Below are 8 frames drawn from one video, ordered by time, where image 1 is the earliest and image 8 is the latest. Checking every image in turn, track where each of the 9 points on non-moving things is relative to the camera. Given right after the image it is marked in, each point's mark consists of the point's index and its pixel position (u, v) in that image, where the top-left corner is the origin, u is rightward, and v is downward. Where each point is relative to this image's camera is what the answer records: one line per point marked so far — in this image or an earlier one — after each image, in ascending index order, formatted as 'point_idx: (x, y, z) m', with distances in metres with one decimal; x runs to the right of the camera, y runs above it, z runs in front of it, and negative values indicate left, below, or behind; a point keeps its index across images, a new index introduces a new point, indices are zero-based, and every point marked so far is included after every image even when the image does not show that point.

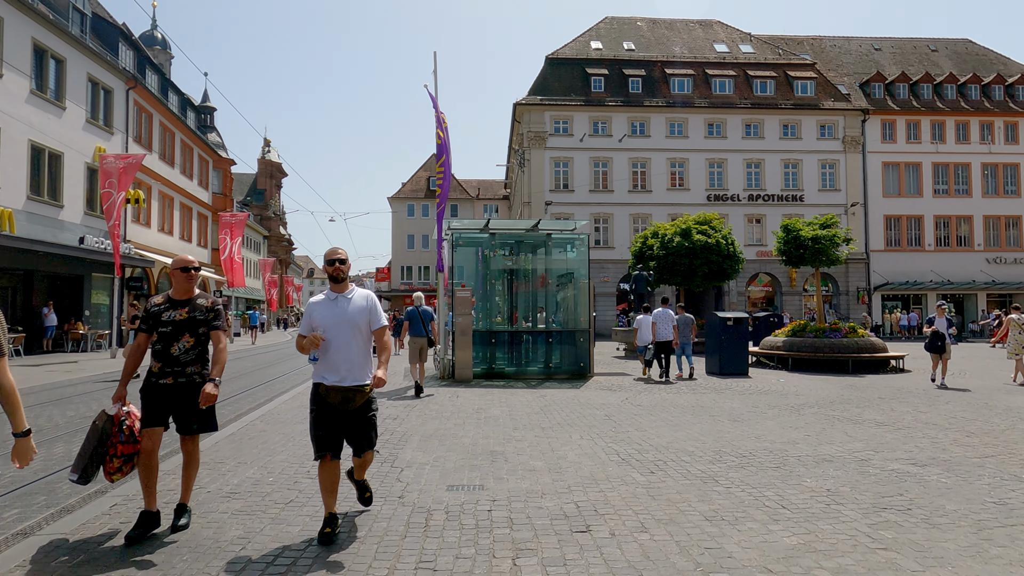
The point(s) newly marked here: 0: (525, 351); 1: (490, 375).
0: (+0.3, -1.5, +15.6) m
1: (-0.5, -2.1, +15.5) m
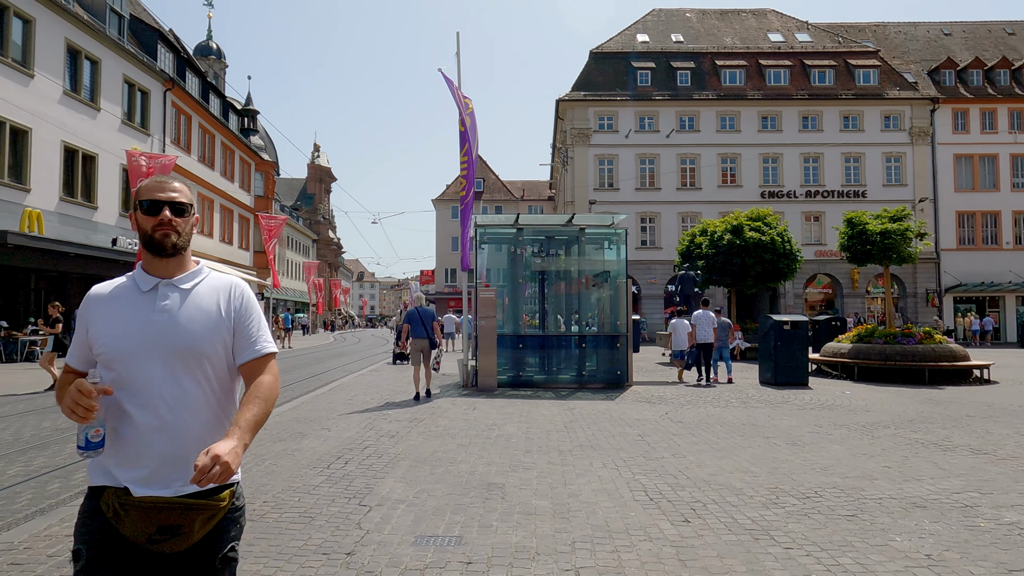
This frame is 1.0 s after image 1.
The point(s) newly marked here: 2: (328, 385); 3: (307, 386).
0: (+0.9, -1.5, +14.3) m
1: (+0.1, -2.1, +14.2) m
2: (-4.0, -2.1, +14.2) m
3: (-4.4, -2.1, +14.0) m
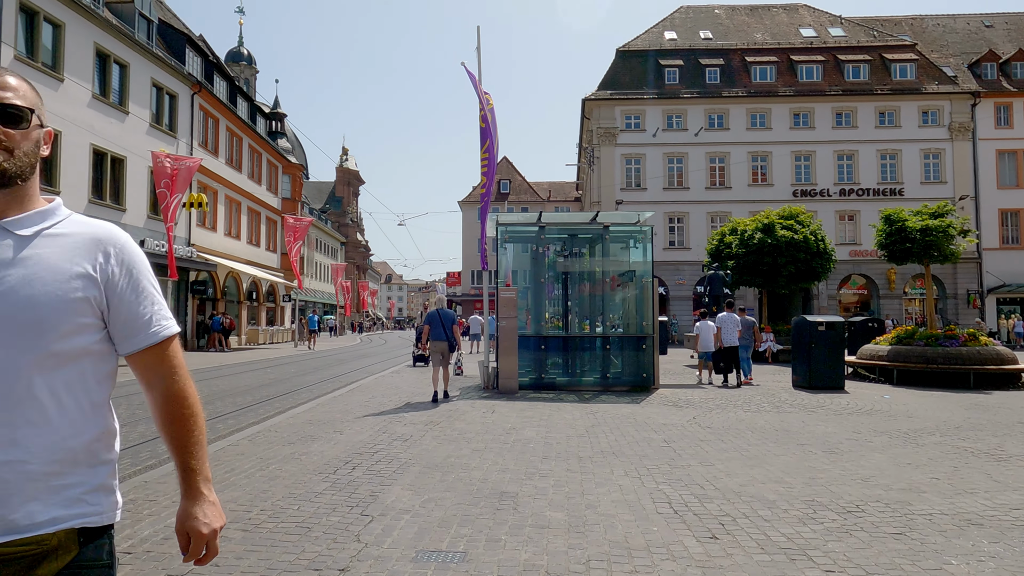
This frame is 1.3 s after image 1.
0: (+1.4, -1.5, +13.9) m
1: (+0.6, -2.1, +13.8) m
2: (-3.5, -2.1, +13.9) m
3: (-3.9, -2.1, +13.8) m
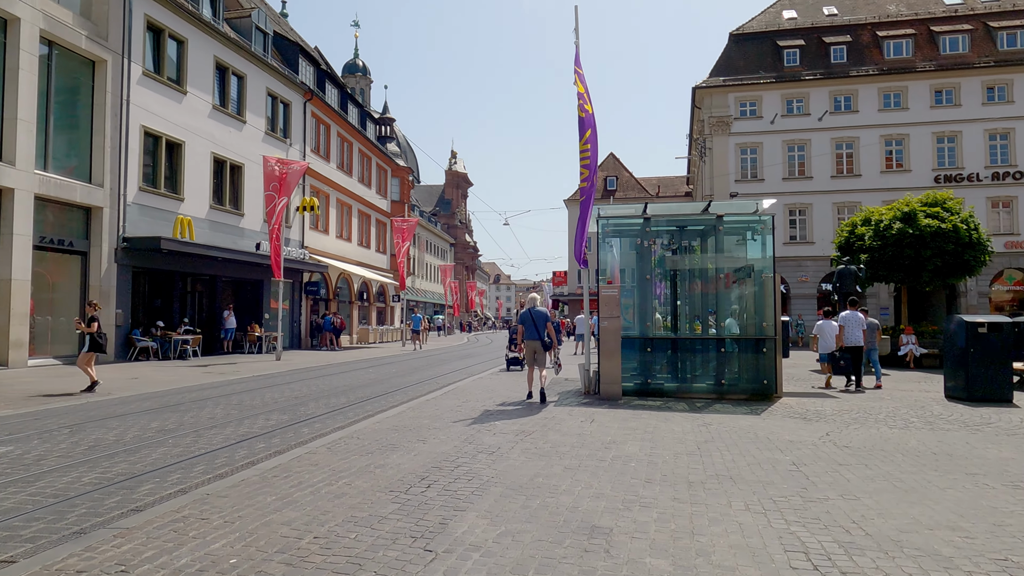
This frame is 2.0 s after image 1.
0: (+3.4, -1.4, +12.6) m
1: (+2.6, -2.0, +12.7) m
2: (-1.4, -2.0, +13.5) m
3: (-1.9, -2.1, +13.4) m
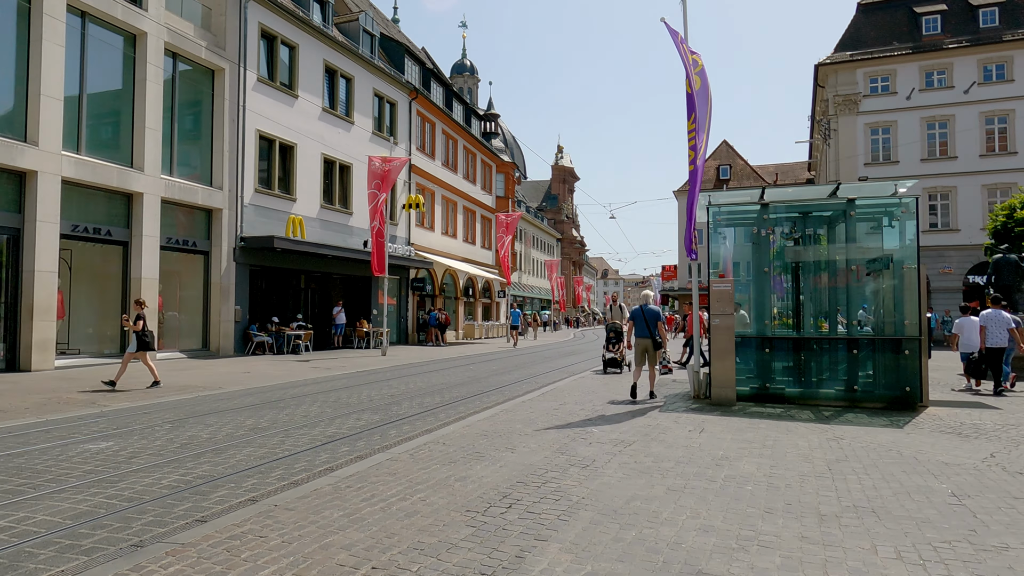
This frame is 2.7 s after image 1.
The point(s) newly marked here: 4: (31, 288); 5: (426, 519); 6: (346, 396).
0: (+5.1, -1.3, +11.2) m
1: (+4.3, -1.9, +11.5) m
2: (+0.5, -2.0, +12.9) m
3: (+0.1, -2.0, +12.9) m
4: (-11.1, 0.0, +15.3) m
5: (-0.6, -1.6, +4.7) m
6: (-2.9, -1.9, +11.7) m
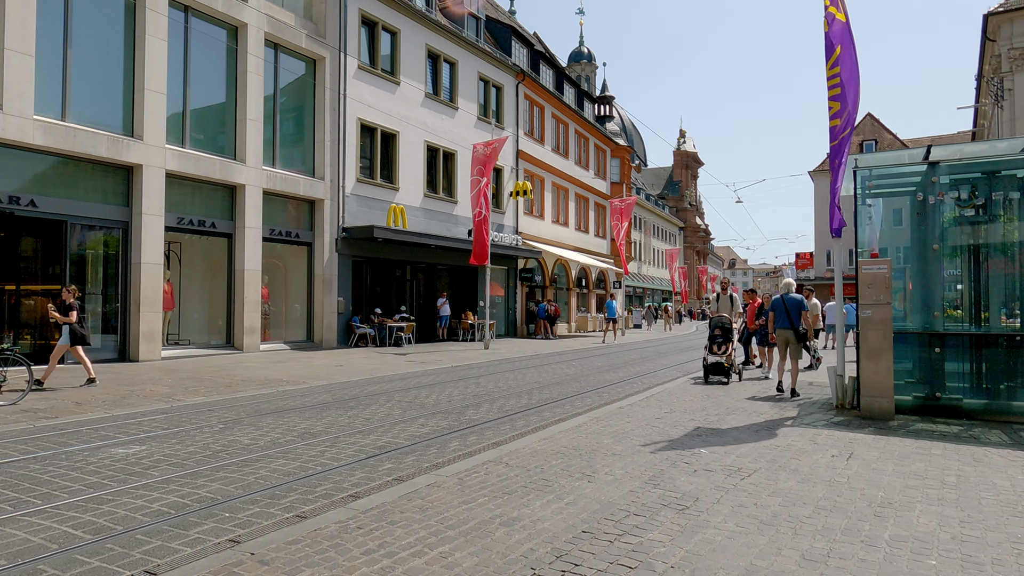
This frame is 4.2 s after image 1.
0: (+6.5, -1.1, +8.7) m
1: (+5.7, -1.7, +9.1) m
2: (+2.2, -1.7, +11.1) m
3: (+1.8, -1.7, +11.3) m
4: (-8.8, +0.2, +15.6) m
5: (-0.4, -1.5, +3.3) m
6: (-1.4, -1.7, +10.6) m
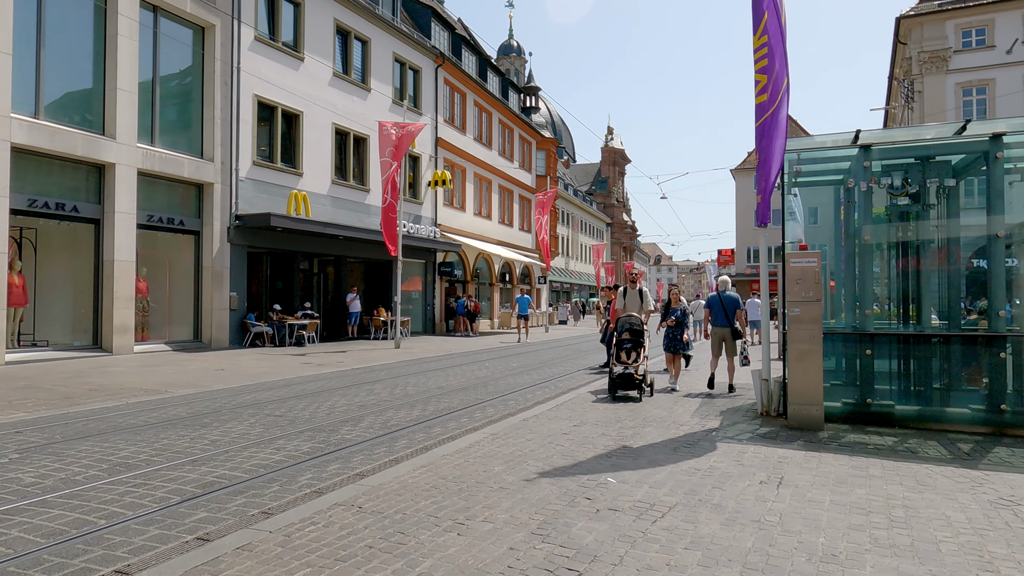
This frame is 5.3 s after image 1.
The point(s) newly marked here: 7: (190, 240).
0: (+5.1, -1.0, +8.0) m
1: (+4.4, -1.6, +8.3) m
2: (+0.7, -1.6, +10.0) m
3: (+0.2, -1.7, +10.1) m
4: (-10.8, +0.3, +13.3) m
5: (-1.1, -1.5, +1.9) m
6: (-2.9, -1.6, +9.1) m
7: (-8.9, +1.3, +18.3) m
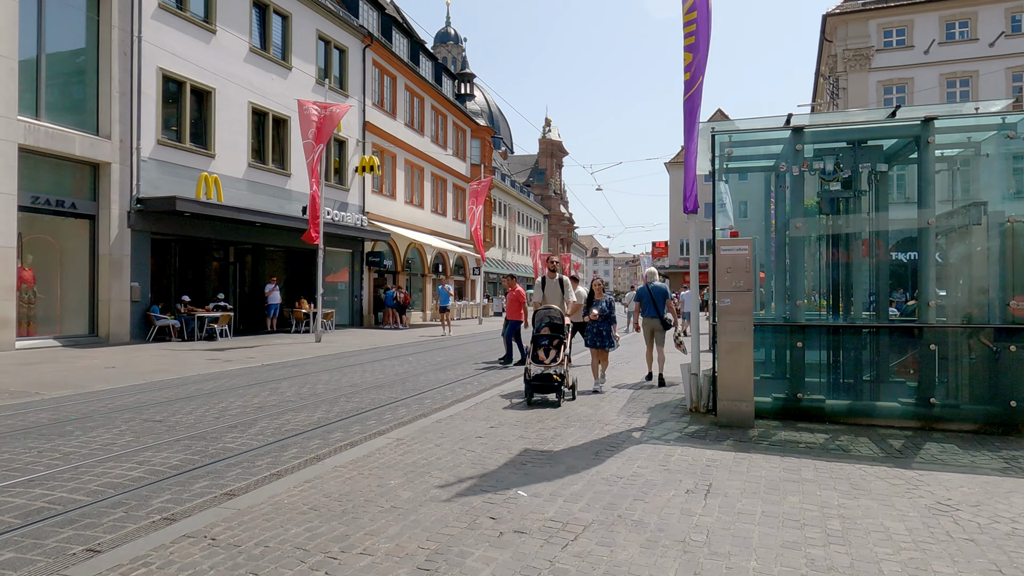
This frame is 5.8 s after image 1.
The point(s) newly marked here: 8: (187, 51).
0: (+4.1, -0.9, +7.7) m
1: (+3.3, -1.5, +8.0) m
2: (-0.5, -1.5, +9.3) m
3: (-0.9, -1.5, +9.4) m
4: (-12.2, +0.5, +11.6) m
5: (-1.5, -1.4, +1.1) m
6: (-3.9, -1.5, +8.1) m
7: (-10.8, +1.6, +16.7) m
8: (-9.3, +6.8, +19.0) m
